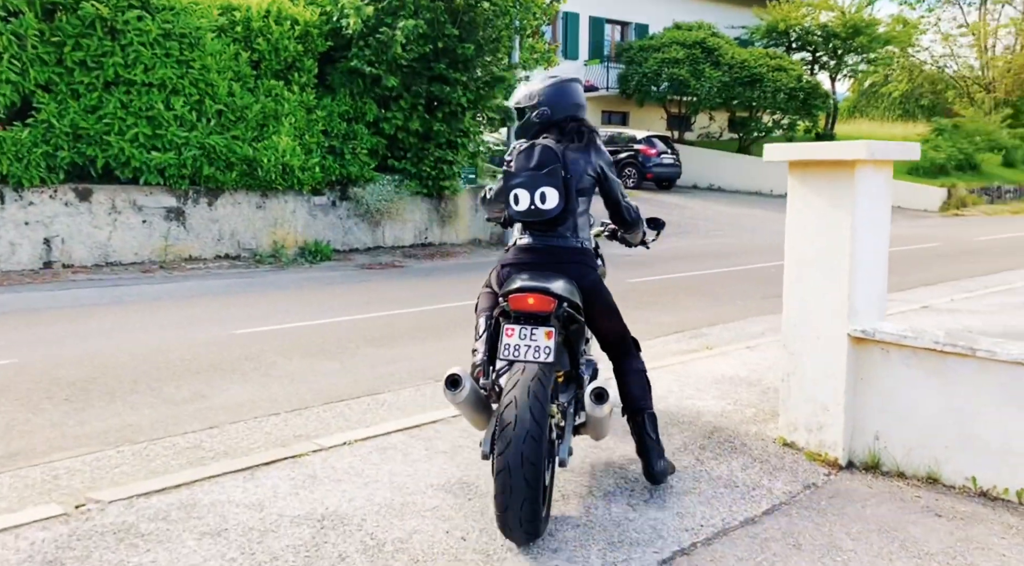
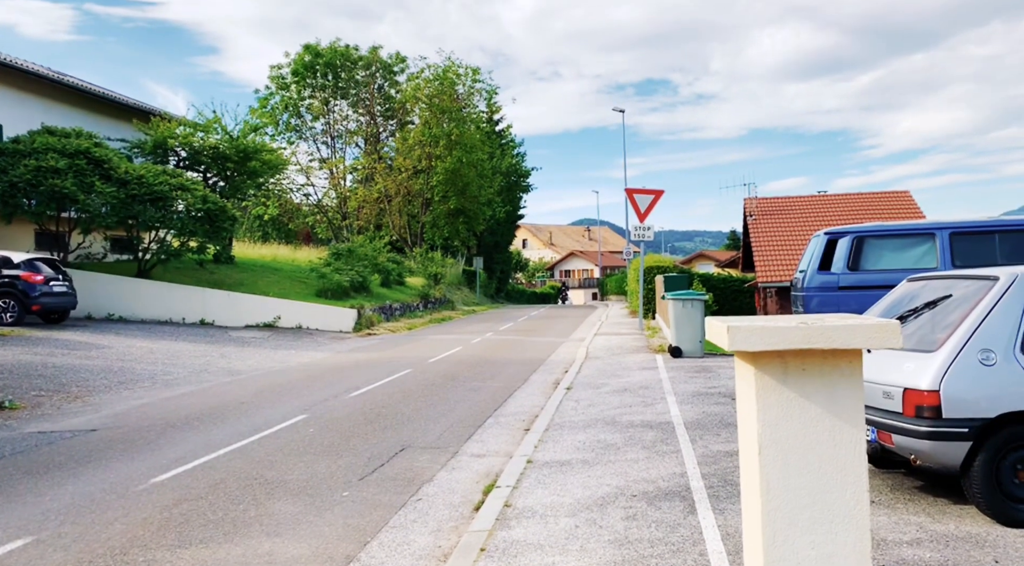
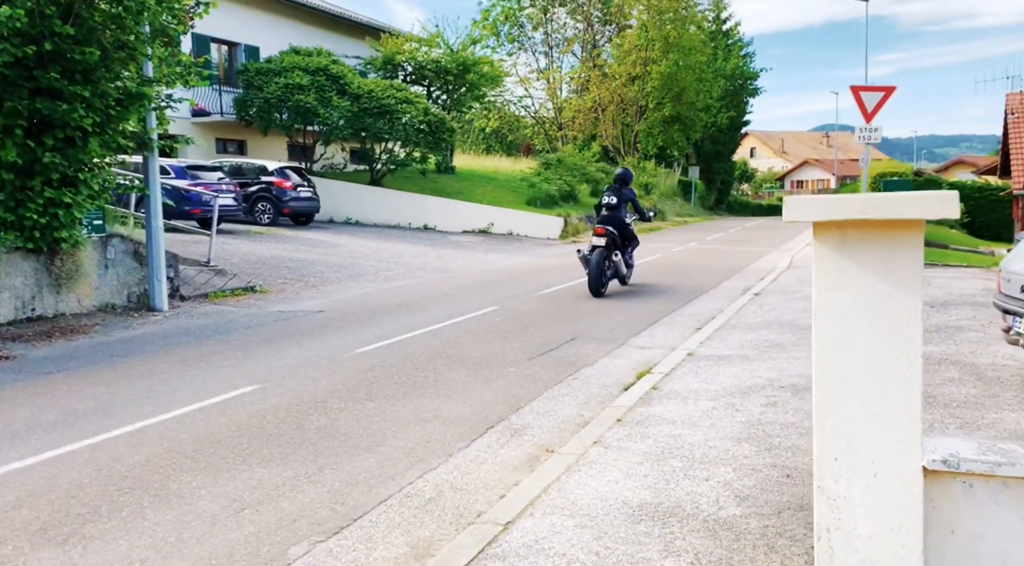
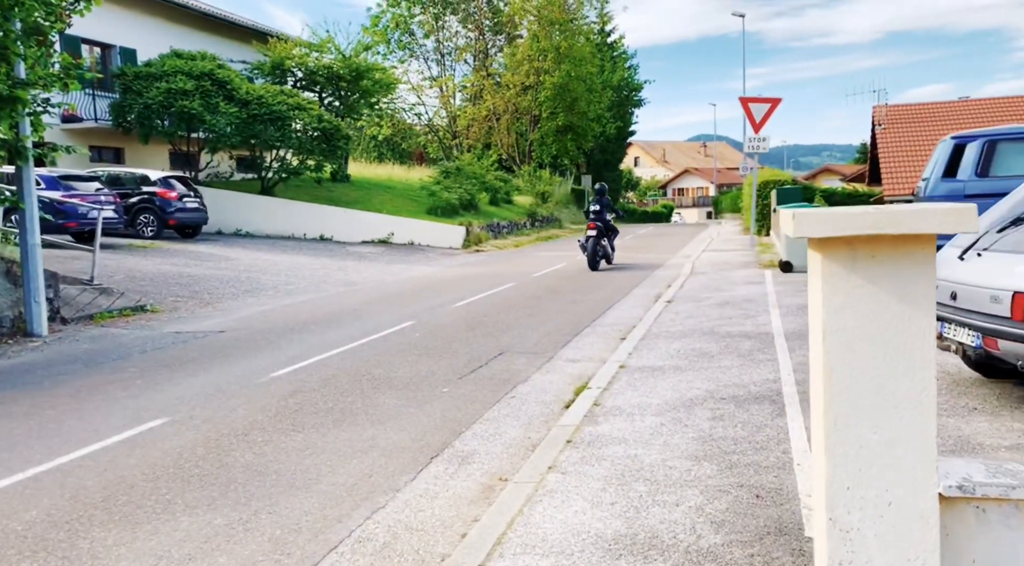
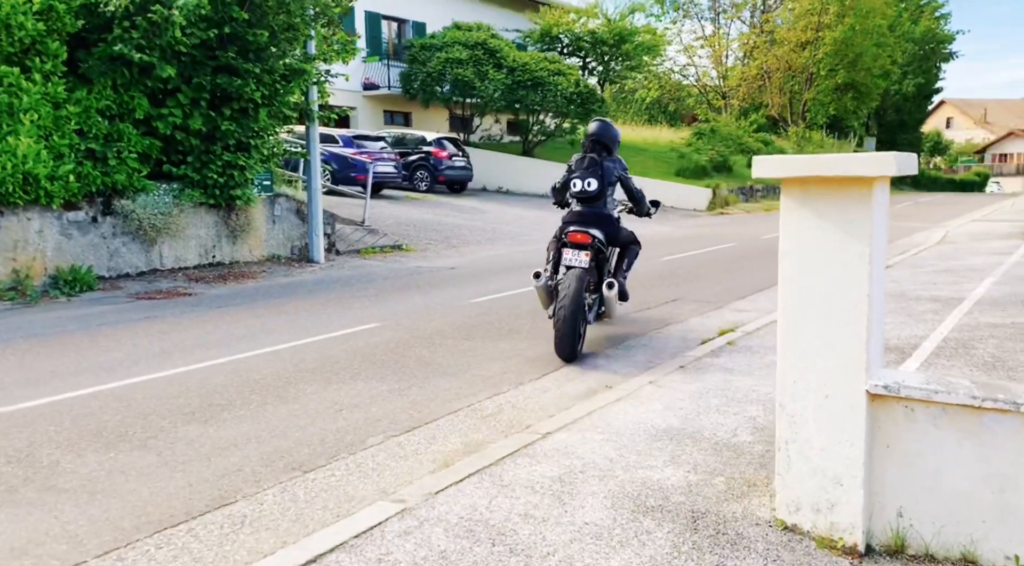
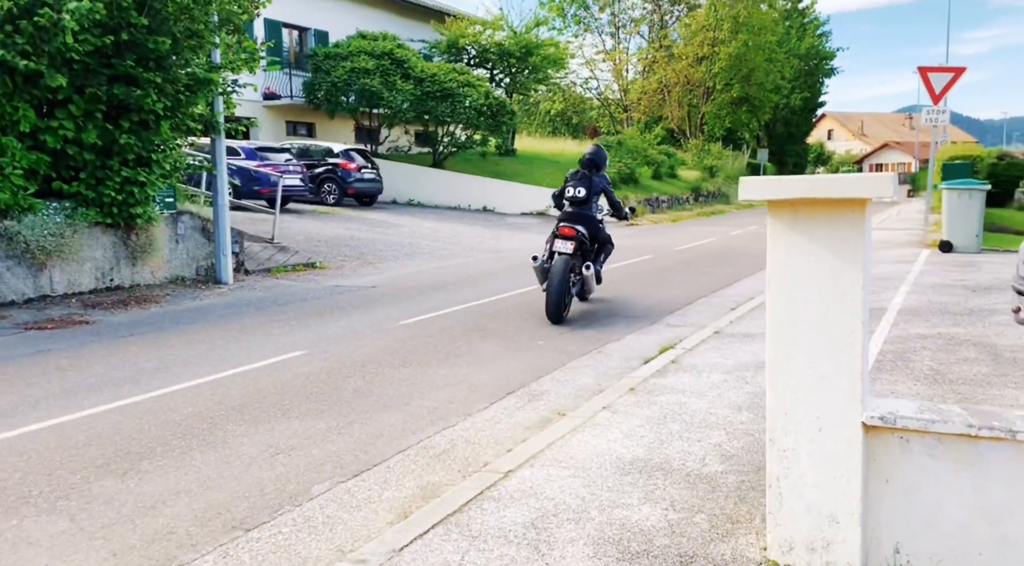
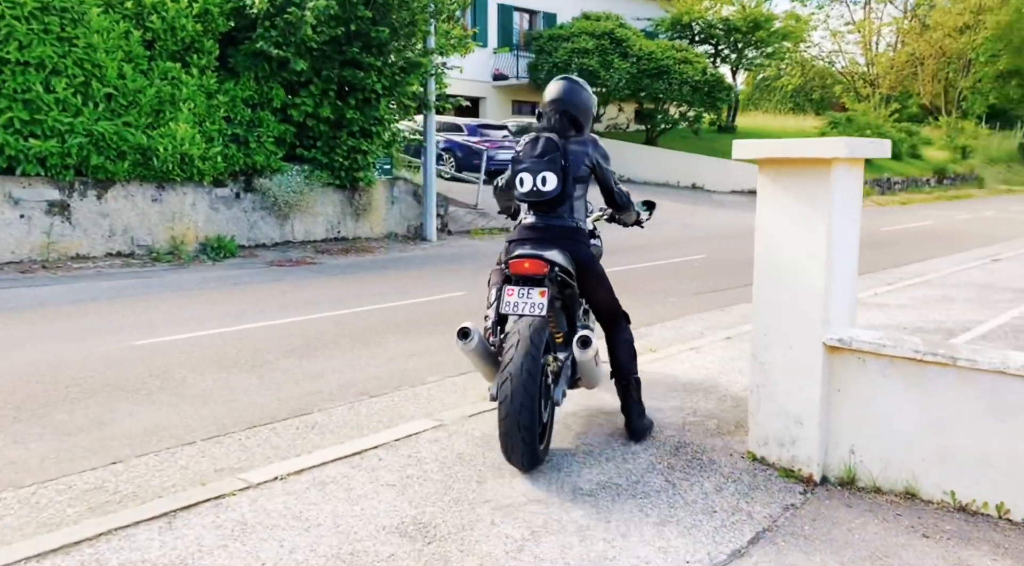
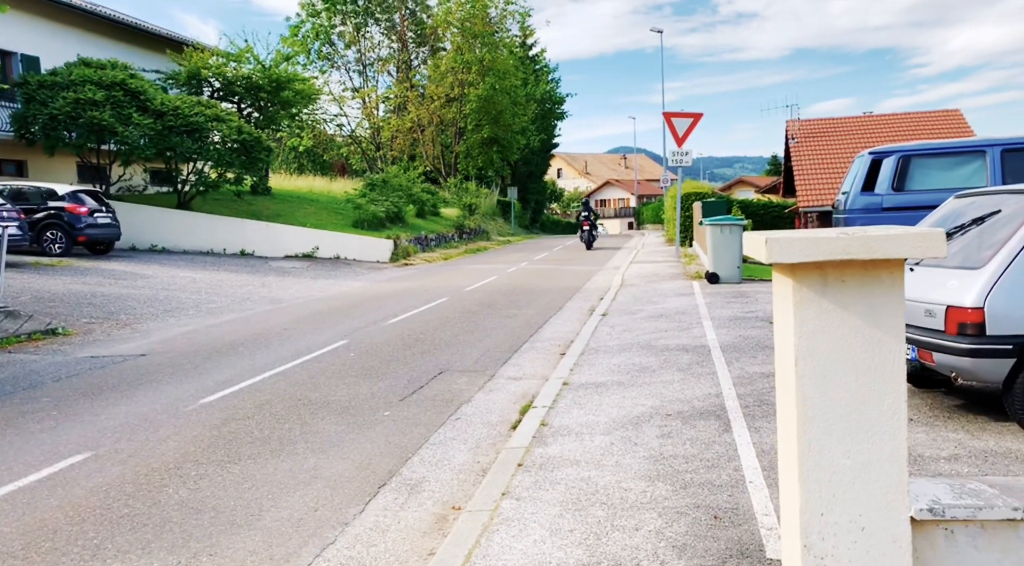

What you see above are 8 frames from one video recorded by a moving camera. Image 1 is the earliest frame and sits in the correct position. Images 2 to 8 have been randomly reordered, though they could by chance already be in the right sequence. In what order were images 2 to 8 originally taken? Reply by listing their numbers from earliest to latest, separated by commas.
7, 5, 6, 3, 4, 8, 2
